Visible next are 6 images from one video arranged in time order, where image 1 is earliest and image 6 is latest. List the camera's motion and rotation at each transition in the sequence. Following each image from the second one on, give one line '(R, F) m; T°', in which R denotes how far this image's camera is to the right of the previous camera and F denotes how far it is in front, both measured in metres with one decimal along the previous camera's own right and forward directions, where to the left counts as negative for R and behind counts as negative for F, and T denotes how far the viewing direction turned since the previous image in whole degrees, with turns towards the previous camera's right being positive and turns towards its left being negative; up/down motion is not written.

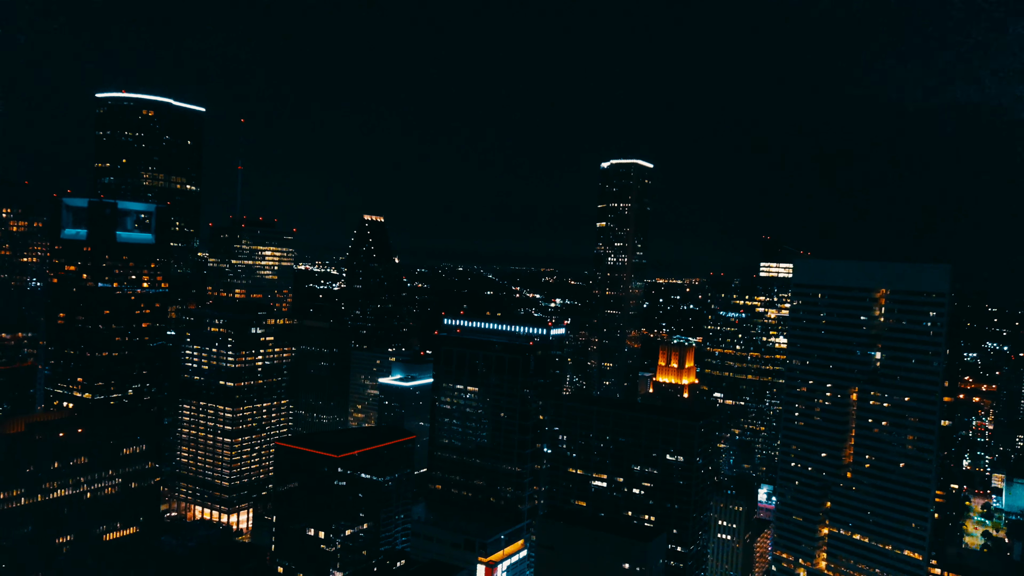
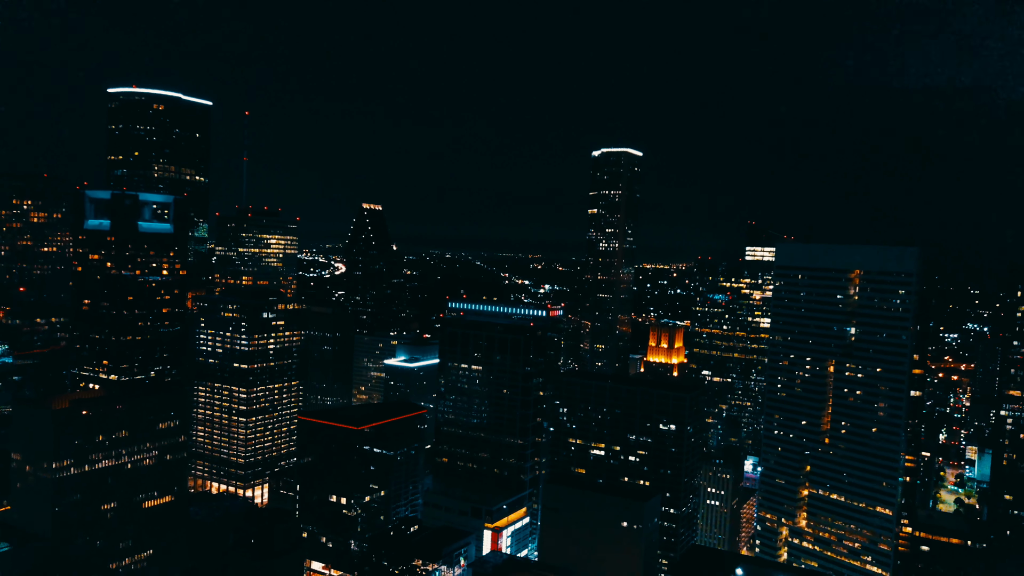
(-0.8, -2.2) m; +1°
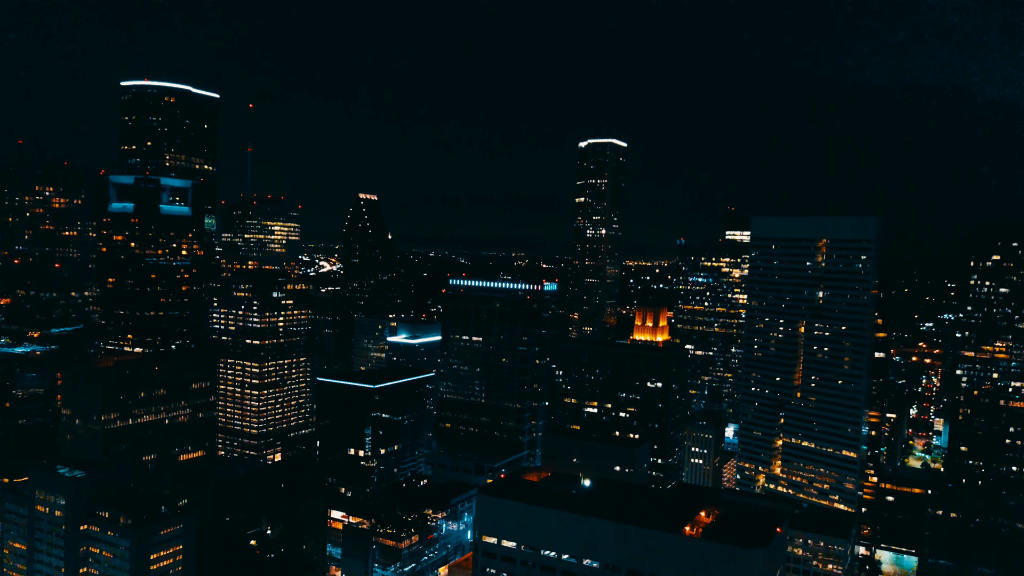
(-0.9, -3.0) m; +1°
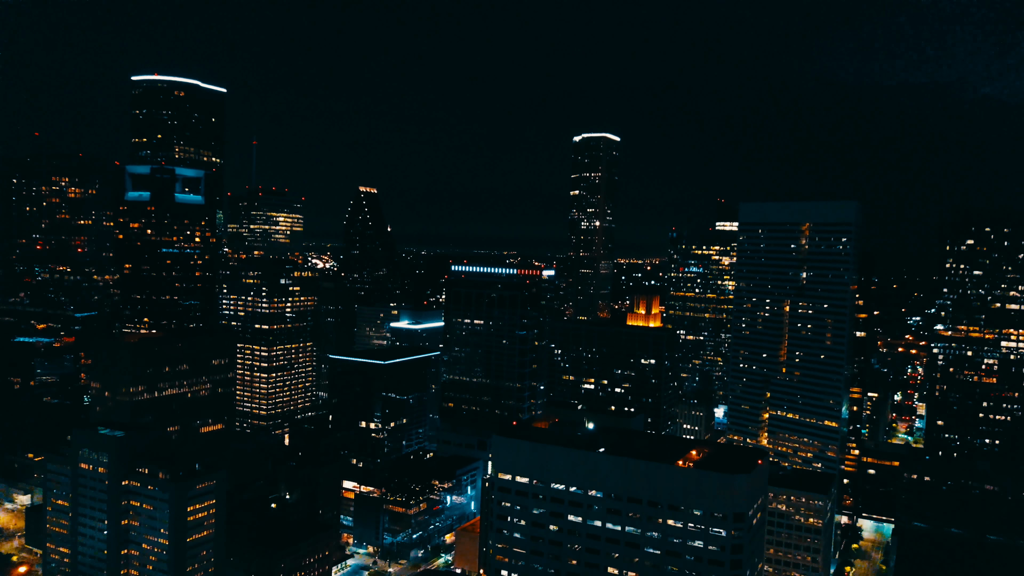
(-0.5, -2.0) m; +1°
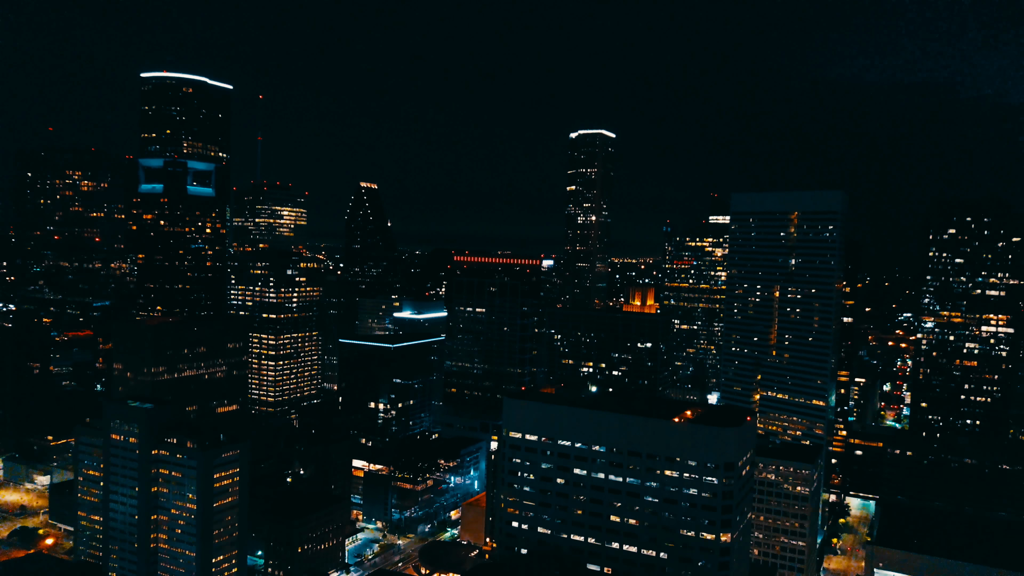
(-0.5, -1.6) m; +1°
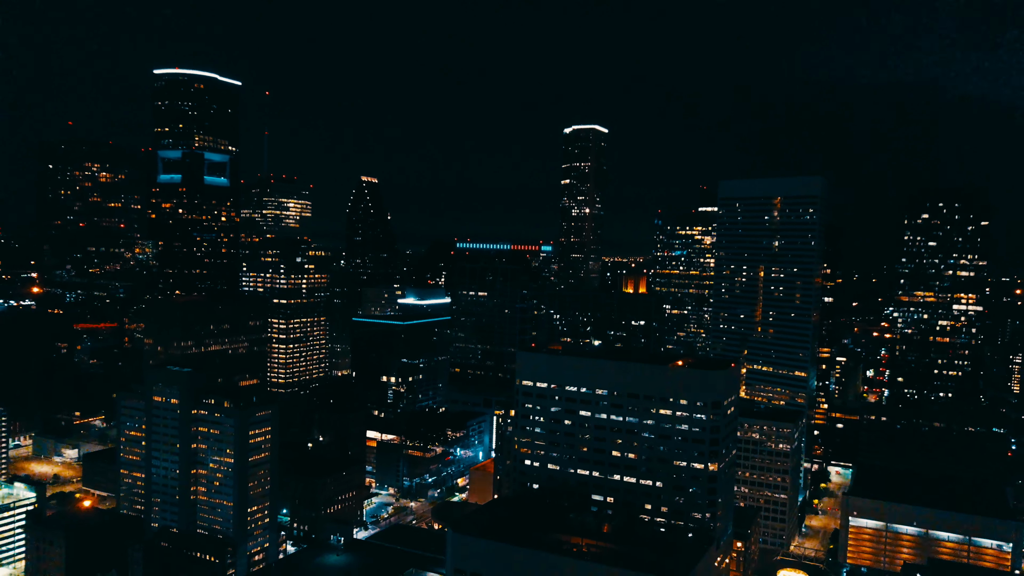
(-0.7, -2.5) m; +1°
